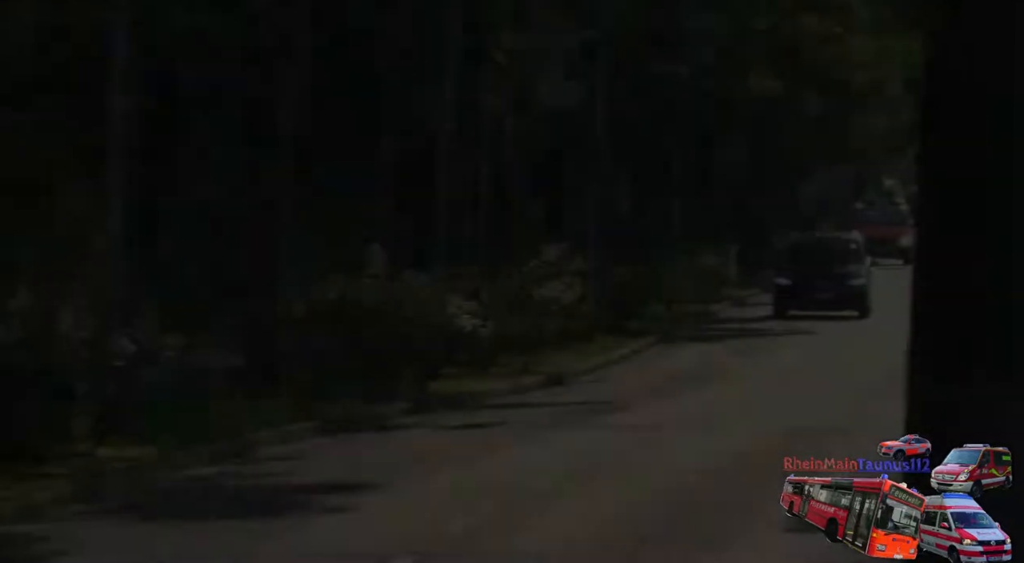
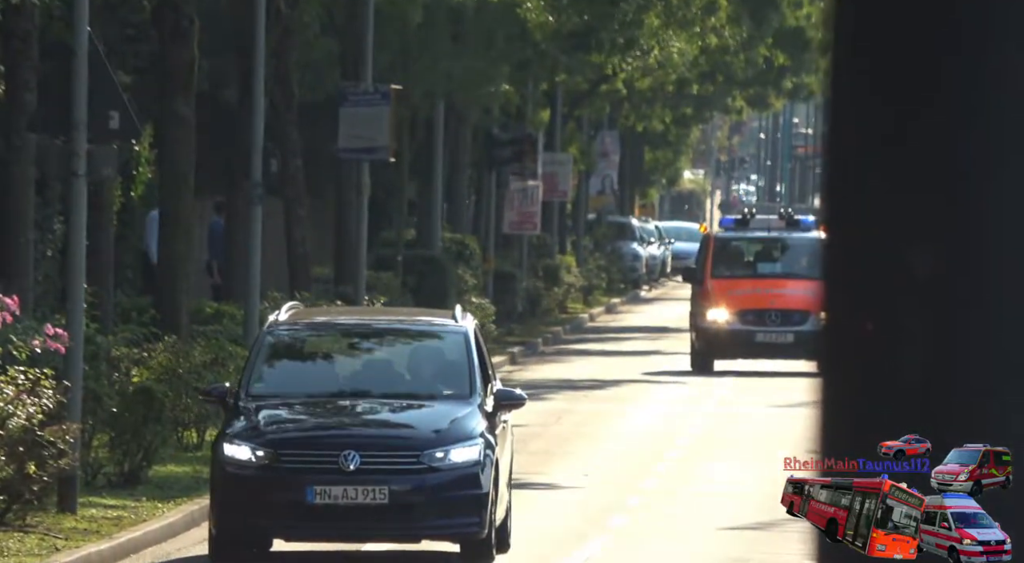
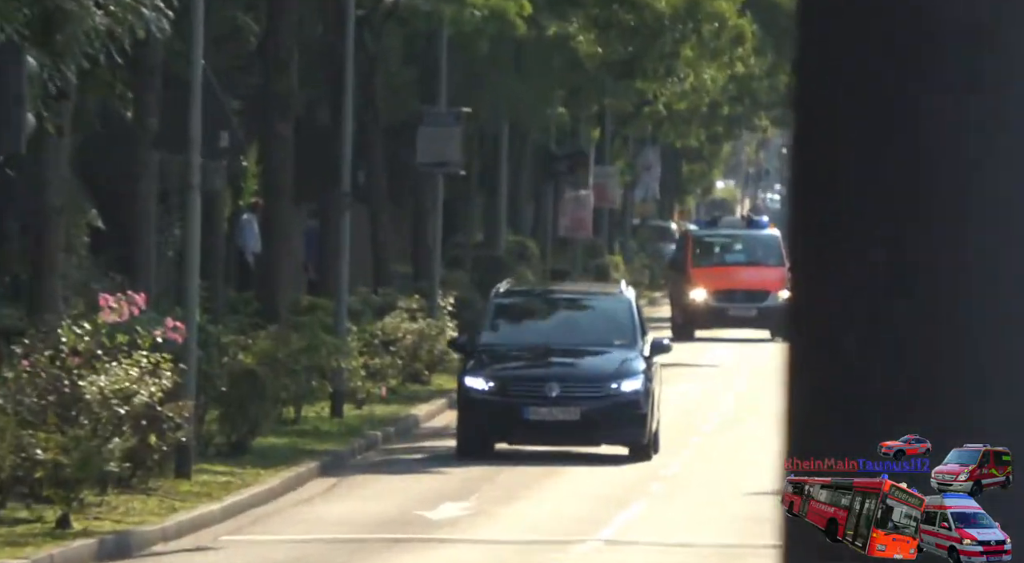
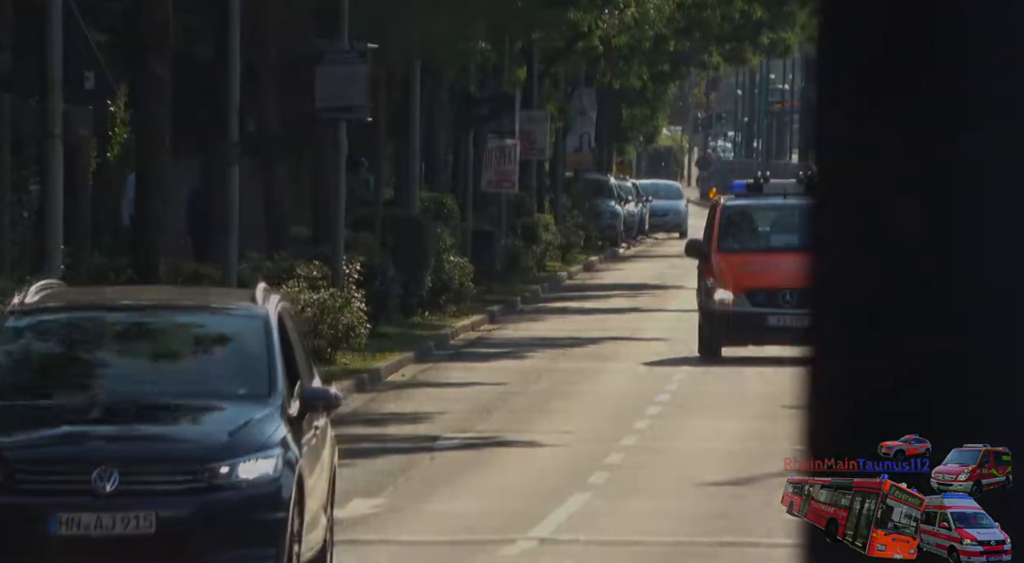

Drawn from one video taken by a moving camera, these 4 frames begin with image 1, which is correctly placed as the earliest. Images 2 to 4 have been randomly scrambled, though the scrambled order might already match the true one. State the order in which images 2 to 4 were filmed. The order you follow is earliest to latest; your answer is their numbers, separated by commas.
3, 2, 4
